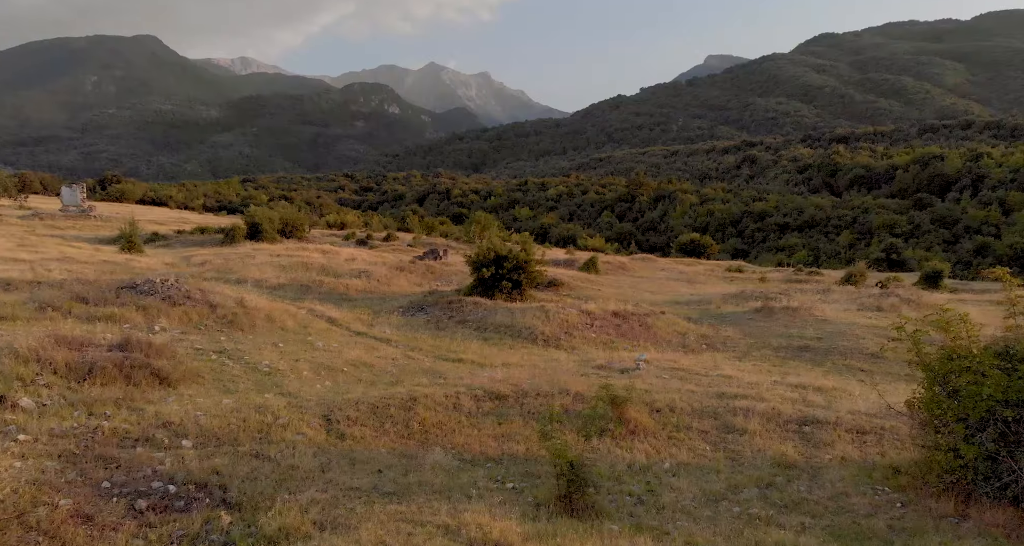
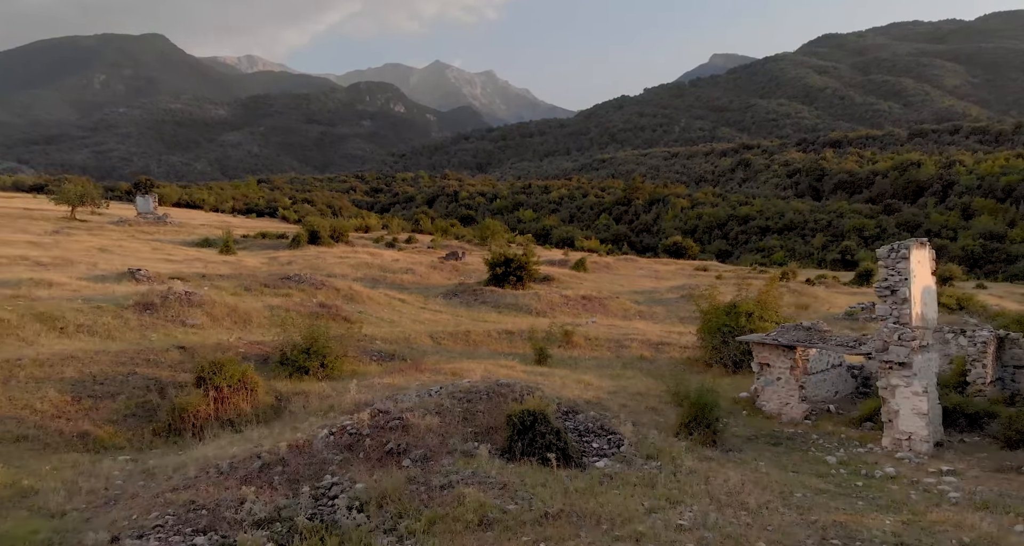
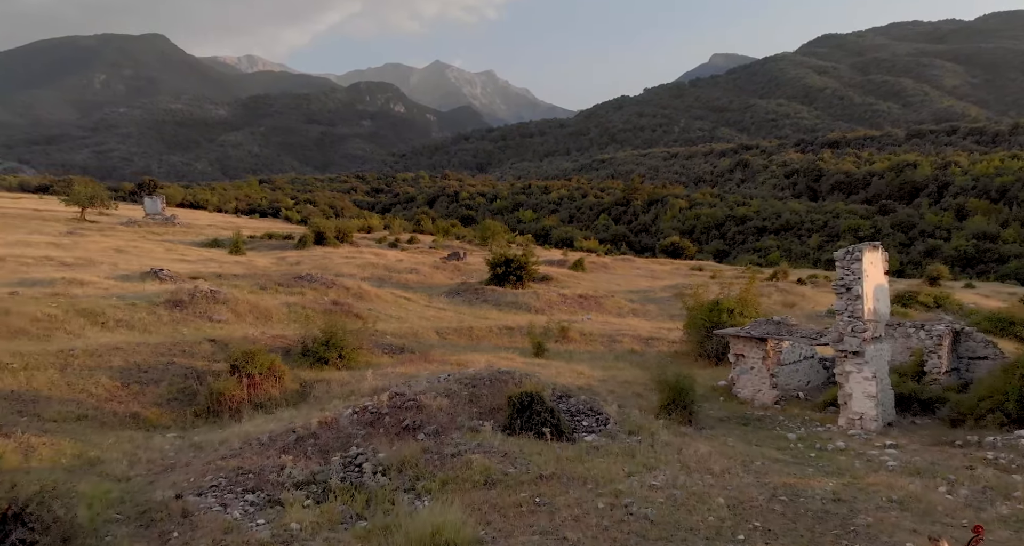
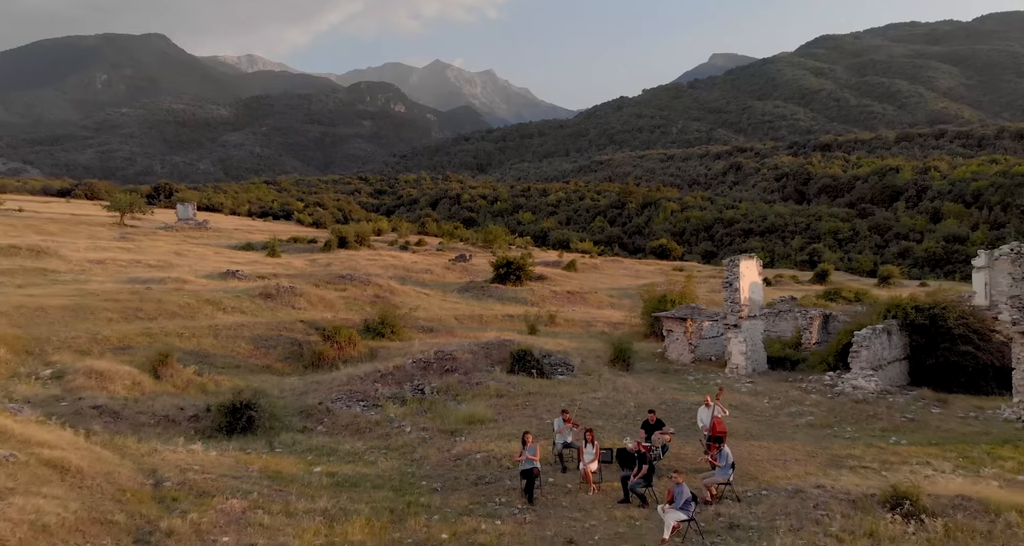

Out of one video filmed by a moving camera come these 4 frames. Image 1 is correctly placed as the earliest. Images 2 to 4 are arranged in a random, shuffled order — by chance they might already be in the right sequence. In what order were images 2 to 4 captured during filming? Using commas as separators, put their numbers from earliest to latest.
2, 3, 4
